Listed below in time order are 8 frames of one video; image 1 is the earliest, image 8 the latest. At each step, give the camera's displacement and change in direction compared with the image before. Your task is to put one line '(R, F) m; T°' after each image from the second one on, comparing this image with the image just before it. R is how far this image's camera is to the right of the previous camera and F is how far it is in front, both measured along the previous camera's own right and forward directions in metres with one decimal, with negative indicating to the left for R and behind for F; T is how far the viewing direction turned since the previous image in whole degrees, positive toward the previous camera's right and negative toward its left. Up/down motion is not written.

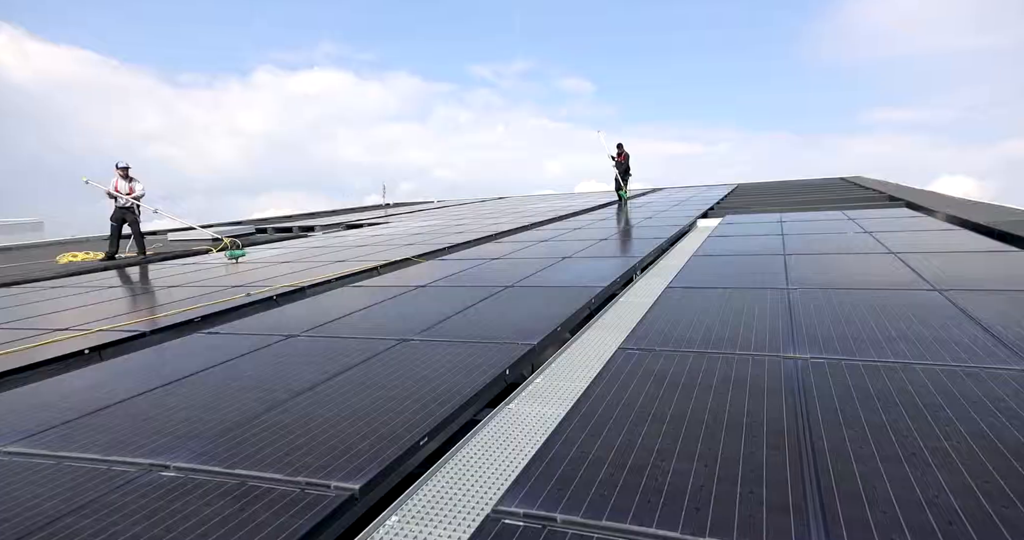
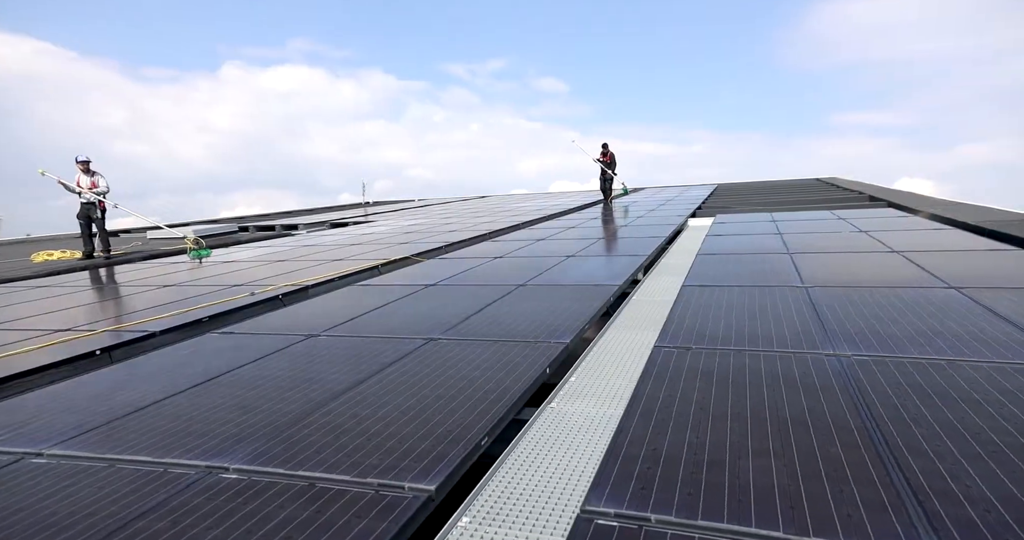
(-0.4, 0.0) m; +1°
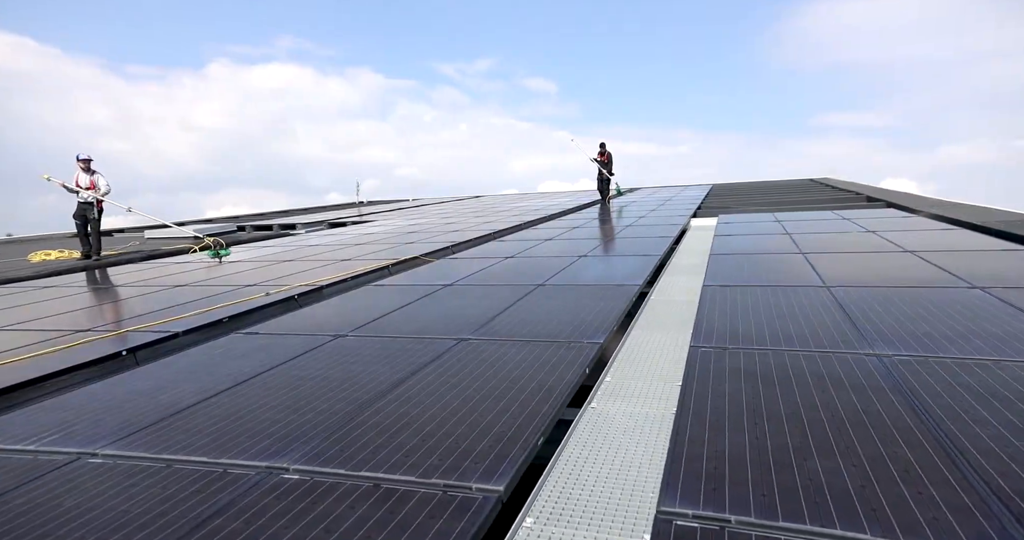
(-0.3, 0.0) m; 0°
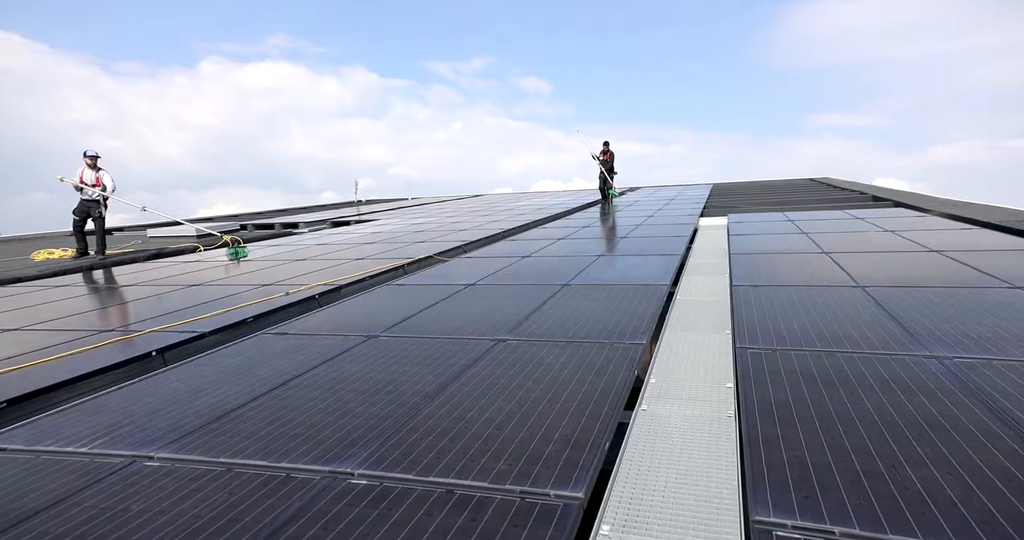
(-0.4, +0.1) m; 0°
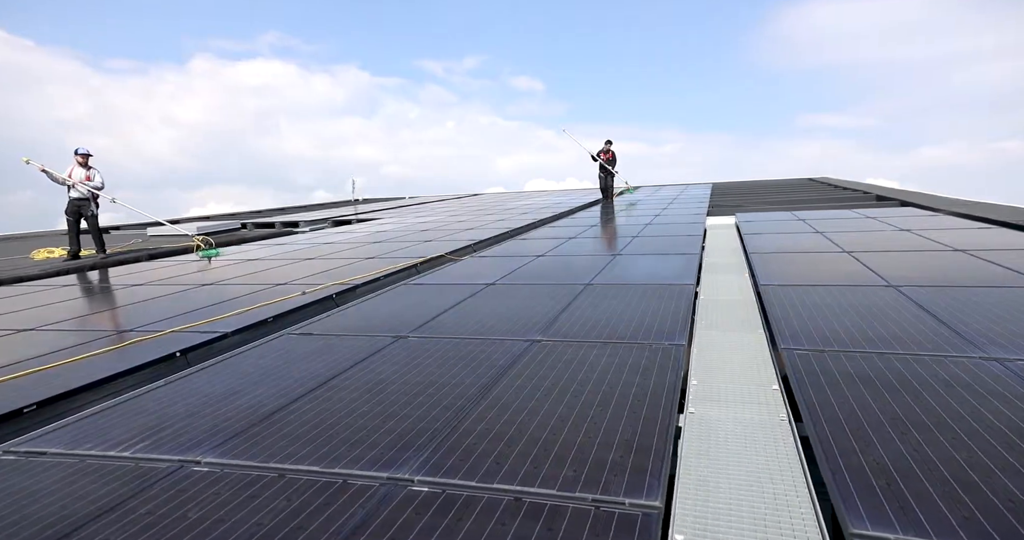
(-0.3, +0.1) m; 0°
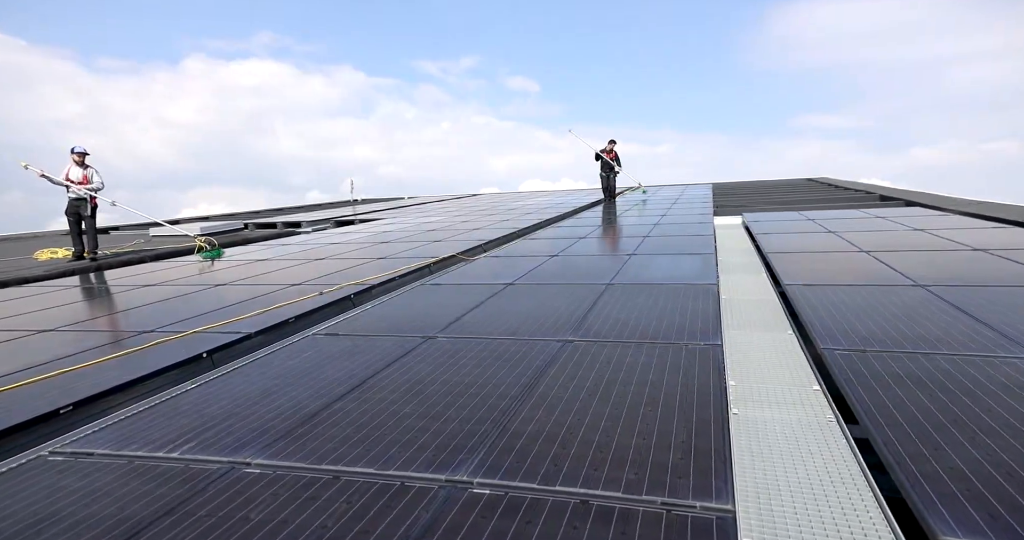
(-0.3, 0.0) m; 0°
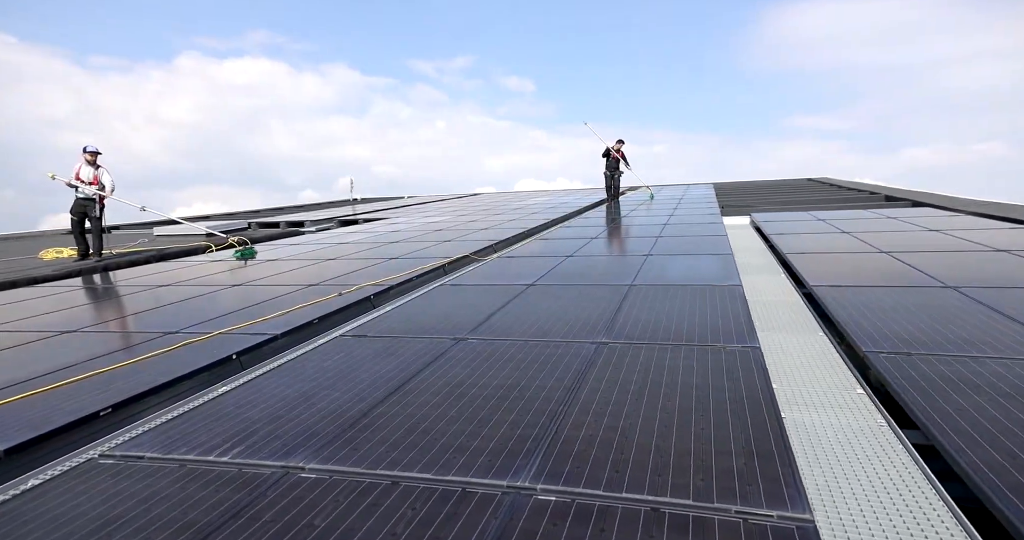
(-0.3, 0.0) m; 0°
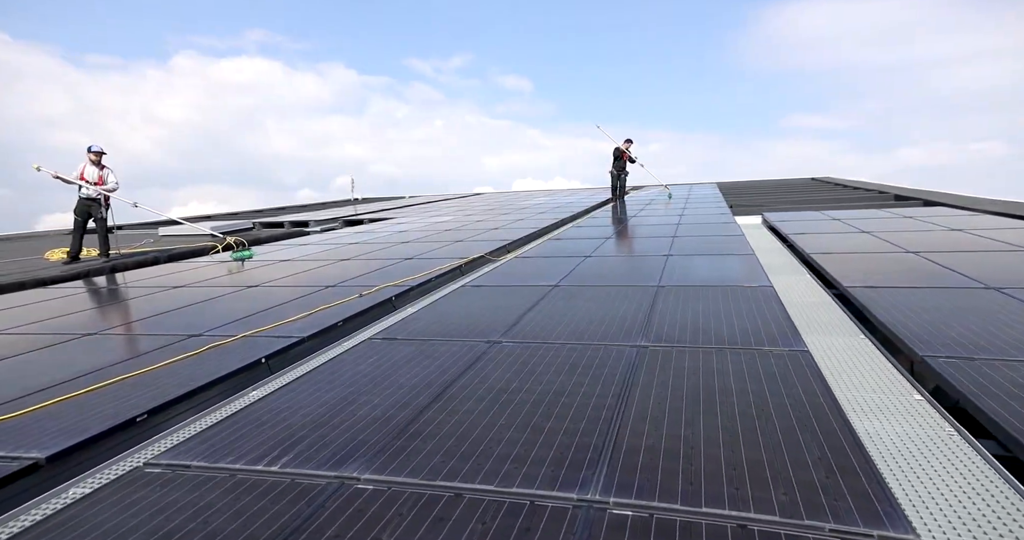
(-0.3, +0.1) m; -1°
